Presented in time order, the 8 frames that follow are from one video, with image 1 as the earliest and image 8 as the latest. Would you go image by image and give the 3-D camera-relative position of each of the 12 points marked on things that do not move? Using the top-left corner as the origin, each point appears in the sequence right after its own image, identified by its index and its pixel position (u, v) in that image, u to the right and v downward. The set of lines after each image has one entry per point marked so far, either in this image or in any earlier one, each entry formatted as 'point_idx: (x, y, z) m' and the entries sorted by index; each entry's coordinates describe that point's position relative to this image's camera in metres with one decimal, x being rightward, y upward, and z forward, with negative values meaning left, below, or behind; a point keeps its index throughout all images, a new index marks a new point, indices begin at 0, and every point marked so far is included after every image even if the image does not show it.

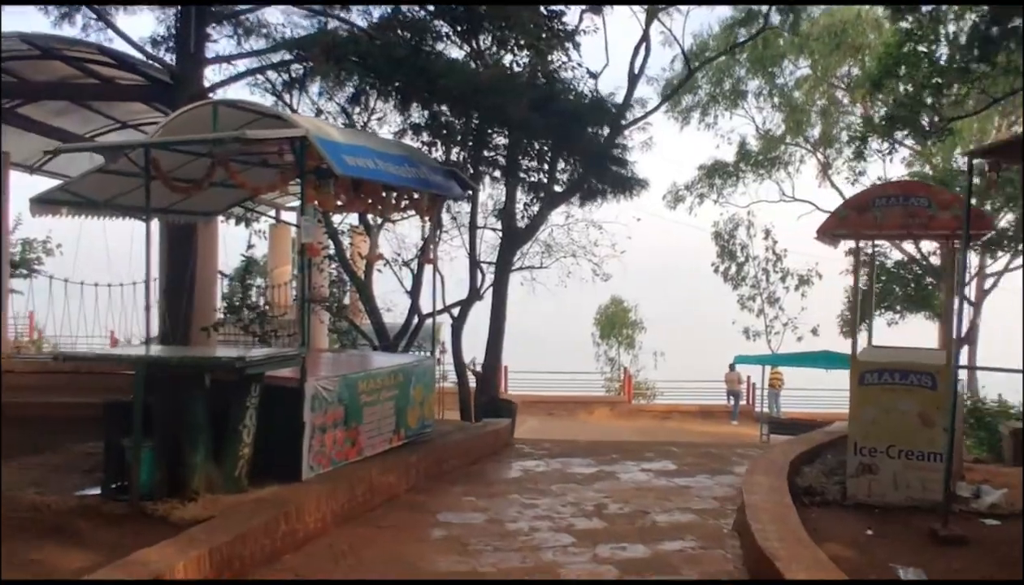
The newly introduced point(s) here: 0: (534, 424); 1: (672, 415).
0: (+0.4, -2.4, +17.5) m
1: (+3.1, -2.4, +18.9) m
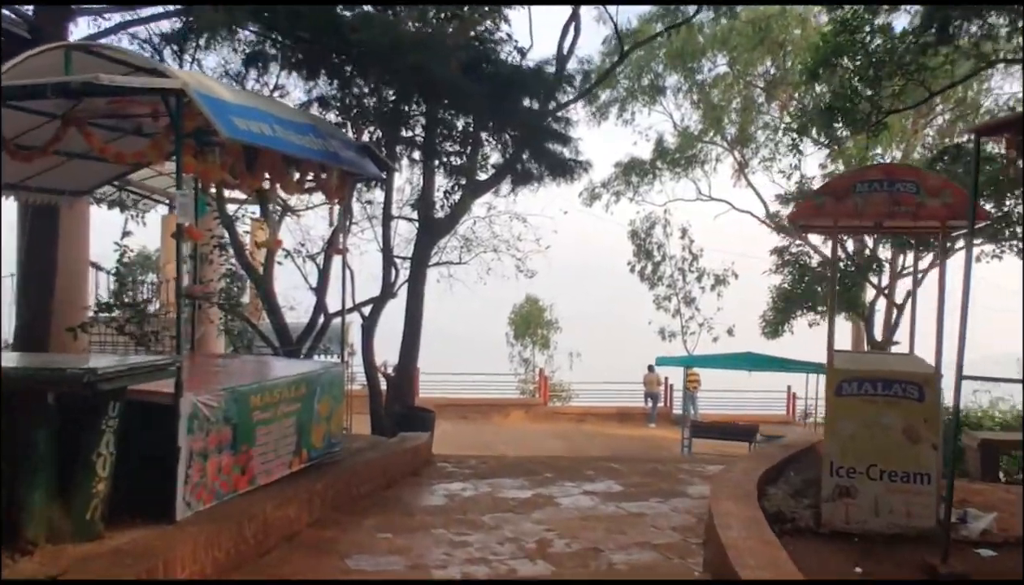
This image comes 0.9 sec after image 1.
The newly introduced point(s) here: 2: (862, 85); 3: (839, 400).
0: (-1.2, -2.3, +16.7) m
1: (+1.5, -2.4, +18.3) m
2: (+3.4, +2.0, +9.3) m
3: (+1.4, -0.5, +4.3) m
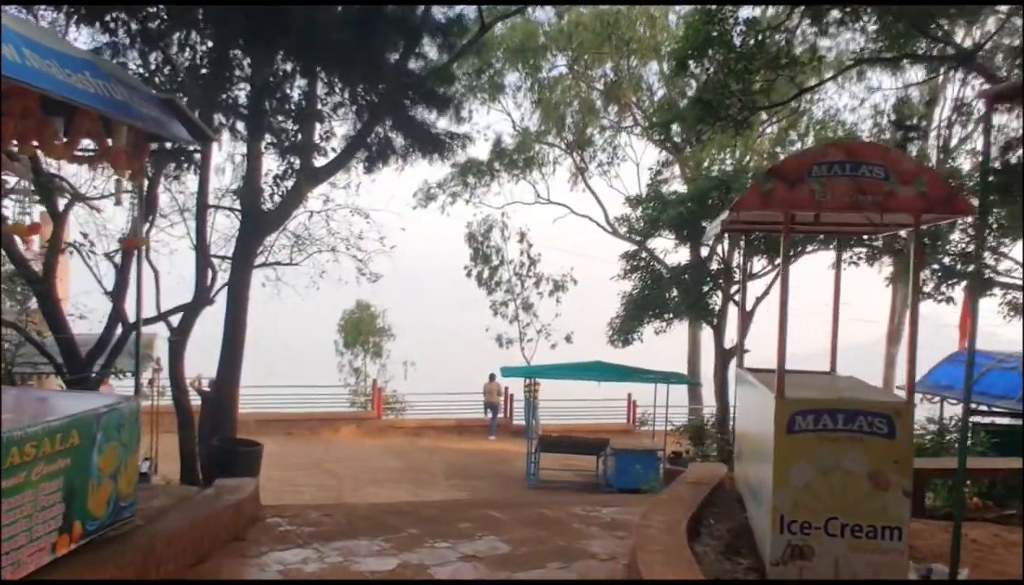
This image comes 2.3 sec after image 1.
0: (-3.8, -2.4, +15.2) m
1: (-1.6, -2.5, +17.2) m
2: (+2.0, +1.9, +8.7) m
3: (+1.0, -0.5, +3.4) m
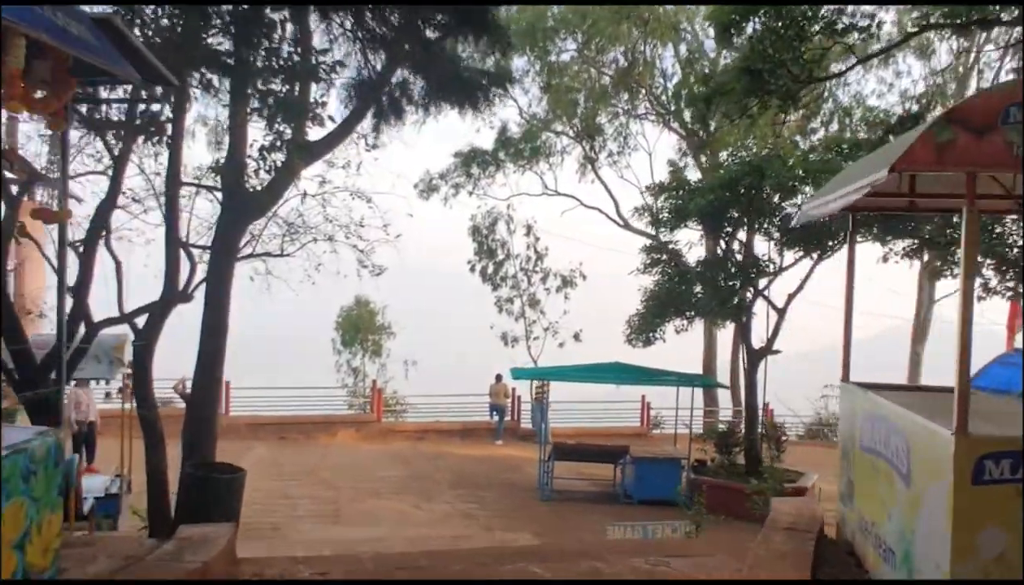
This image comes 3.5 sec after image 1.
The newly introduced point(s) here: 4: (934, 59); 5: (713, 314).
0: (-3.7, -2.4, +14.2) m
1: (-1.4, -2.4, +16.2) m
2: (+2.1, +1.9, +7.7) m
3: (+1.2, -0.5, +2.4) m
4: (+7.6, +4.2, +17.4) m
5: (+2.5, -0.3, +11.9) m
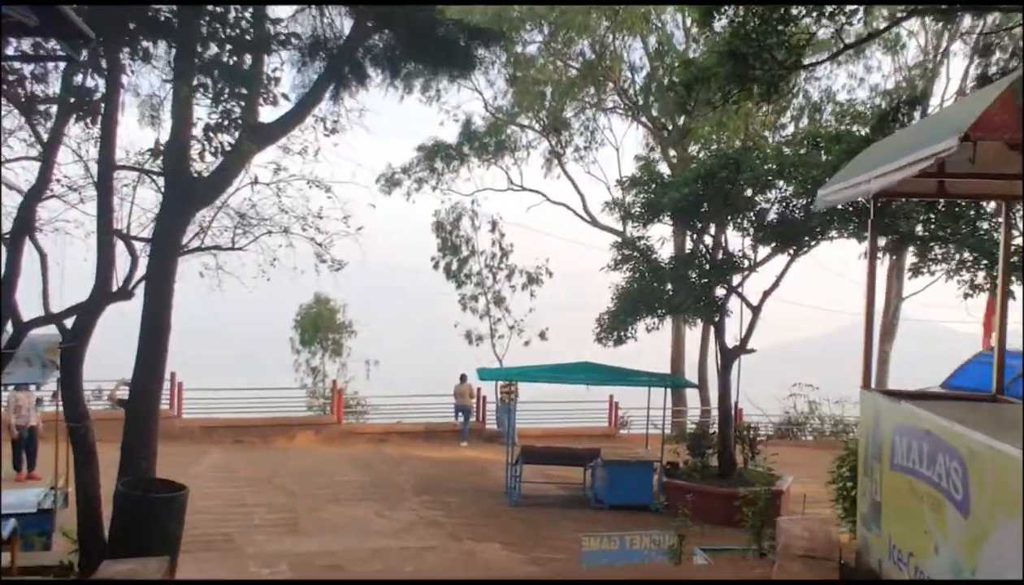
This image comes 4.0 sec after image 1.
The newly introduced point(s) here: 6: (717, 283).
0: (-4.2, -2.3, +13.5) m
1: (-2.0, -2.4, +15.7) m
2: (+1.9, +1.9, +7.3) m
3: (+1.1, -0.5, +2.0) m
4: (+7.0, +4.3, +17.2) m
5: (+2.1, -0.2, +11.6) m
6: (+2.5, +0.1, +11.6) m
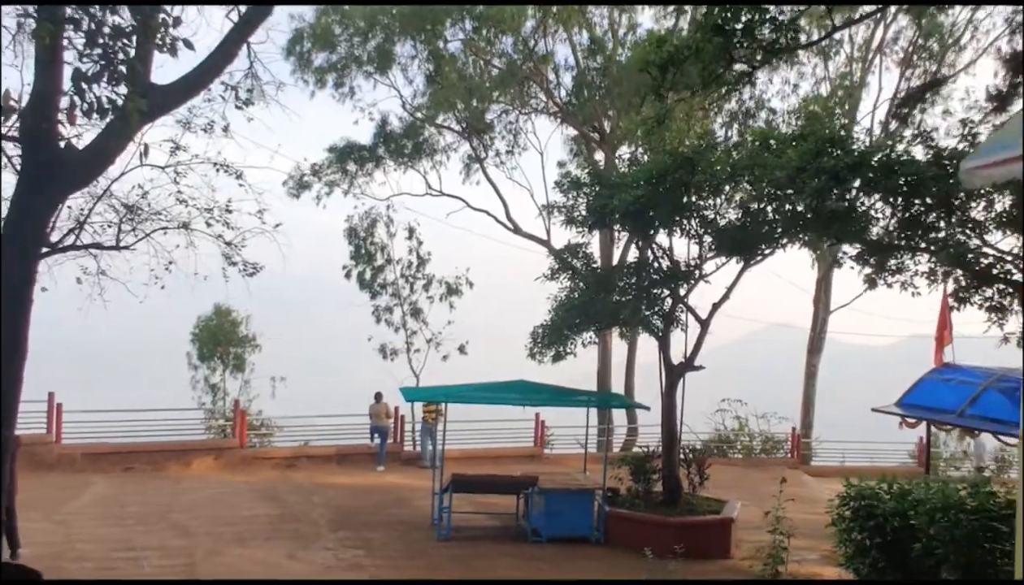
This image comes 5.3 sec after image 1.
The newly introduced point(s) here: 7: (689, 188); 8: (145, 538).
0: (-5.1, -2.4, +12.0) m
1: (-3.2, -2.5, +14.3) m
2: (+1.6, +1.9, +6.4) m
3: (+1.3, -0.5, +1.0) m
4: (+5.6, +4.1, +16.8) m
5: (+1.3, -0.4, +10.6) m
6: (+1.7, 0.0, +10.7) m
7: (+1.9, +1.1, +10.1) m
8: (-3.7, -2.5, +9.6) m
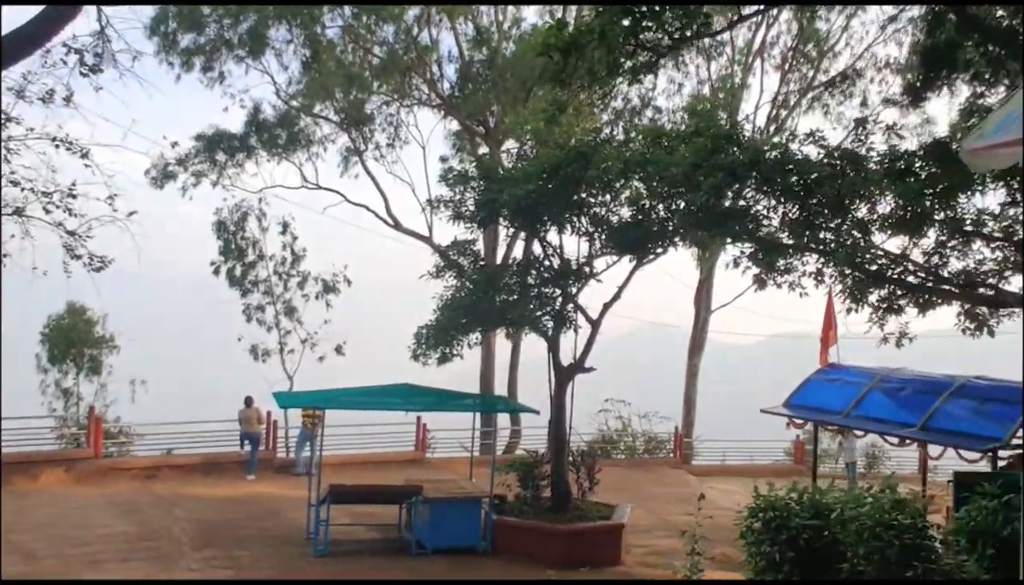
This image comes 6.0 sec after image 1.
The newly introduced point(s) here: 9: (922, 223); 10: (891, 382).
0: (-6.5, -2.4, +10.7) m
1: (-4.8, -2.5, +13.3) m
2: (+0.9, +1.9, +6.0) m
3: (+1.3, -0.5, +0.7) m
4: (+3.6, +4.1, +16.8) m
5: (+0.1, -0.3, +10.2) m
6: (+0.5, 0.0, +10.3) m
7: (+0.7, +1.1, +9.8) m
8: (-4.8, -2.4, +8.6) m
9: (+4.0, +0.7, +9.3) m
10: (+4.1, -1.0, +10.3) m
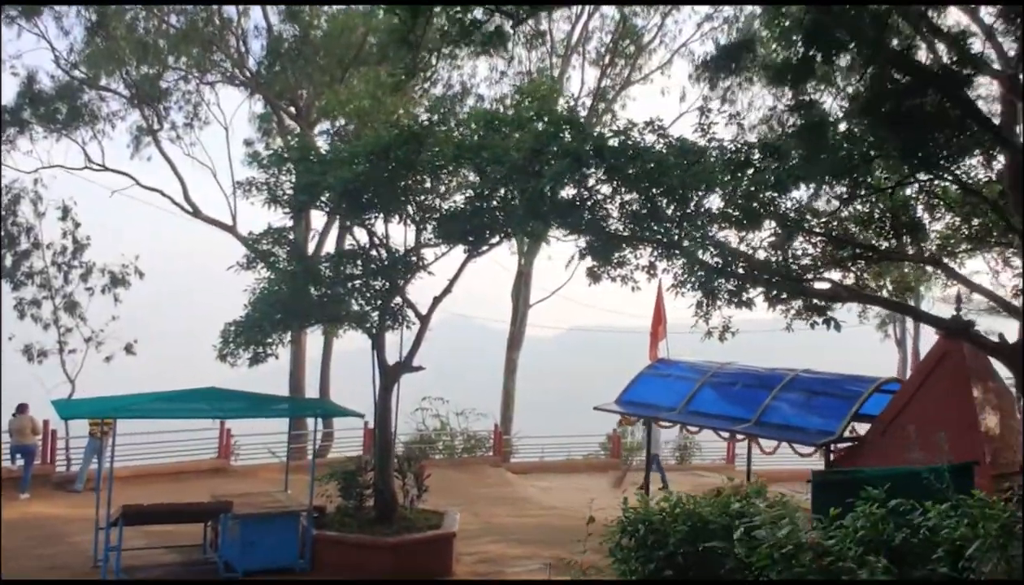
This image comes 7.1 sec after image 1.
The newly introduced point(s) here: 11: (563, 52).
0: (-8.2, -2.3, +8.5) m
1: (-7.1, -2.4, +11.4) m
2: (0.0, +1.9, +5.4) m
3: (+1.5, -0.5, +0.2) m
4: (+0.4, +4.2, +16.5) m
5: (-1.7, -0.3, +9.4) m
6: (-1.3, +0.1, +9.5) m
7: (-1.0, +1.2, +9.1) m
8: (-6.1, -2.4, +6.8) m
9: (+2.3, +0.7, +9.2) m
10: (+2.2, -0.9, +10.2) m
11: (+0.9, +4.3, +17.3) m
